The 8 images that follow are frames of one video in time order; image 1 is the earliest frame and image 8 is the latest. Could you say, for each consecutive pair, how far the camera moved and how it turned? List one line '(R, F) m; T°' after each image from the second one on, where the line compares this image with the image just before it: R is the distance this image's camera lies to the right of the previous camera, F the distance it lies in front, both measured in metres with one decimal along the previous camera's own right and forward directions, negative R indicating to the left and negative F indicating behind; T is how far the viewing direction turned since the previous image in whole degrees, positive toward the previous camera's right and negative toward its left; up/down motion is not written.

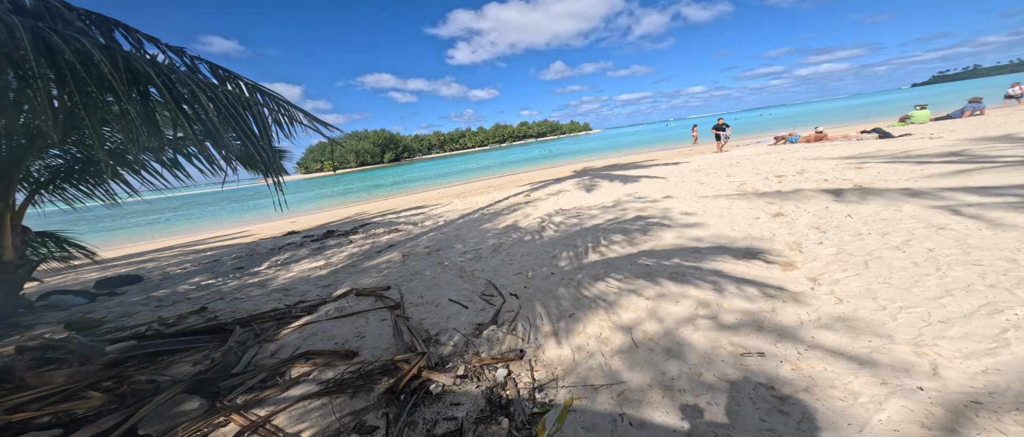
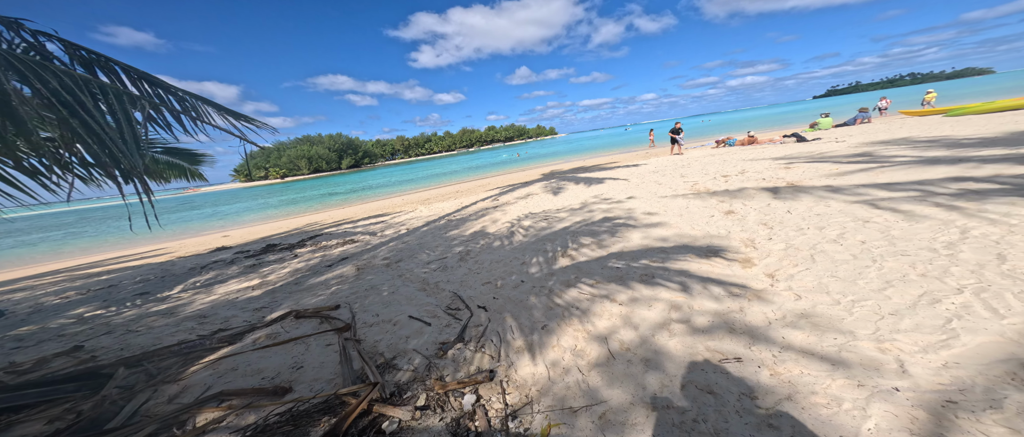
(0.0, +0.2) m; +6°
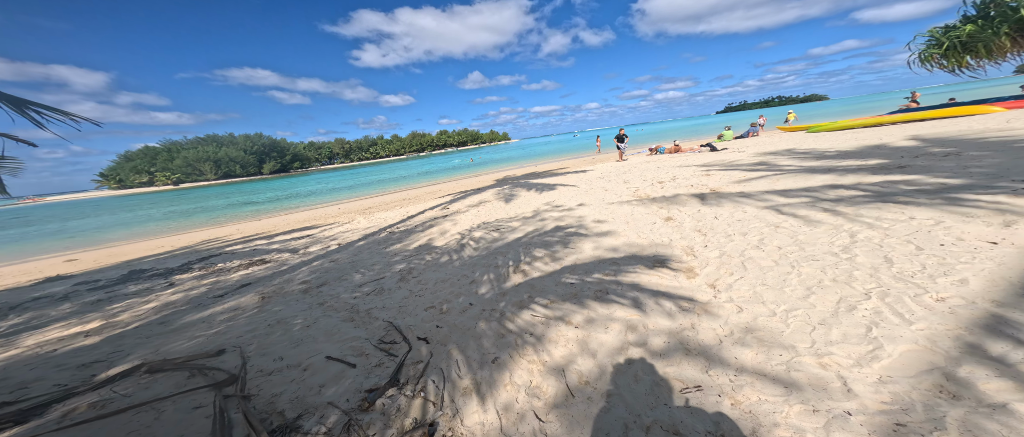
(0.0, +0.3) m; +9°
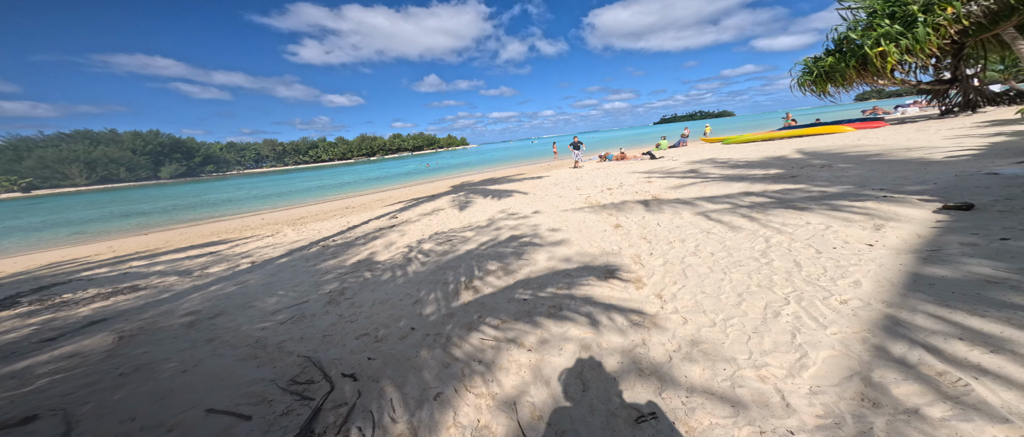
(0.0, +0.2) m; +9°
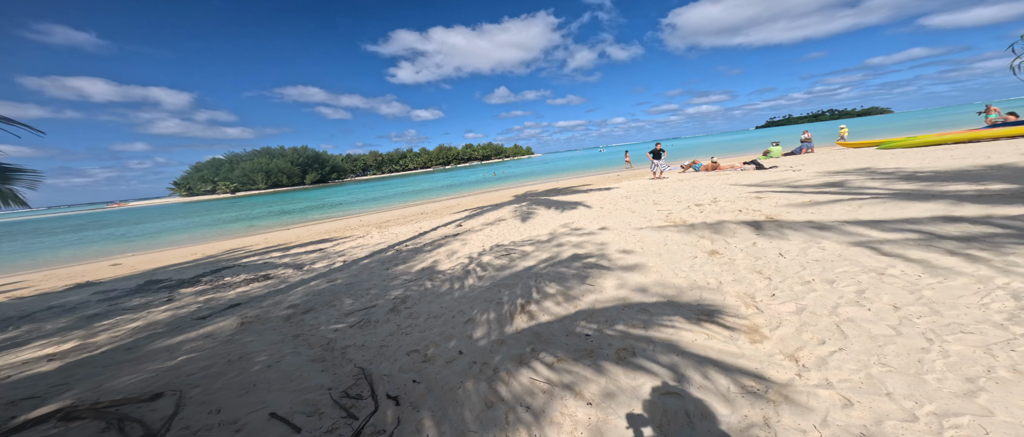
(+0.2, +0.5) m; -18°
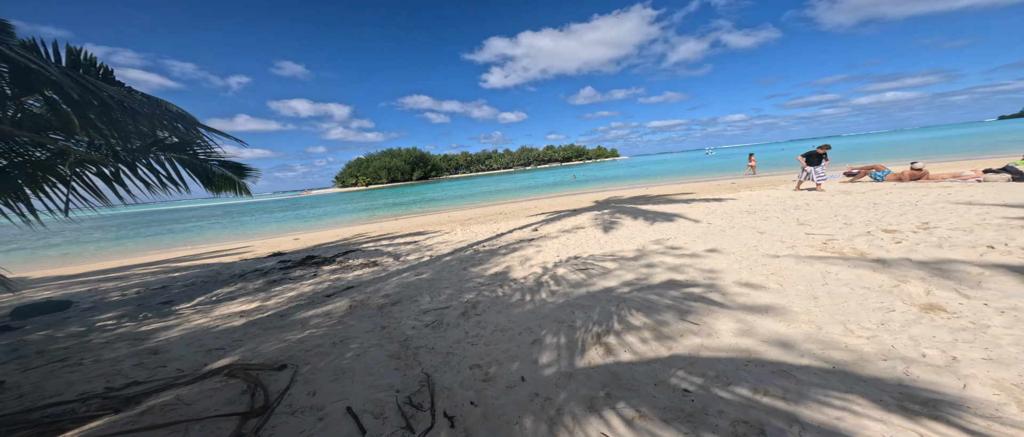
(+0.2, +0.4) m; -19°
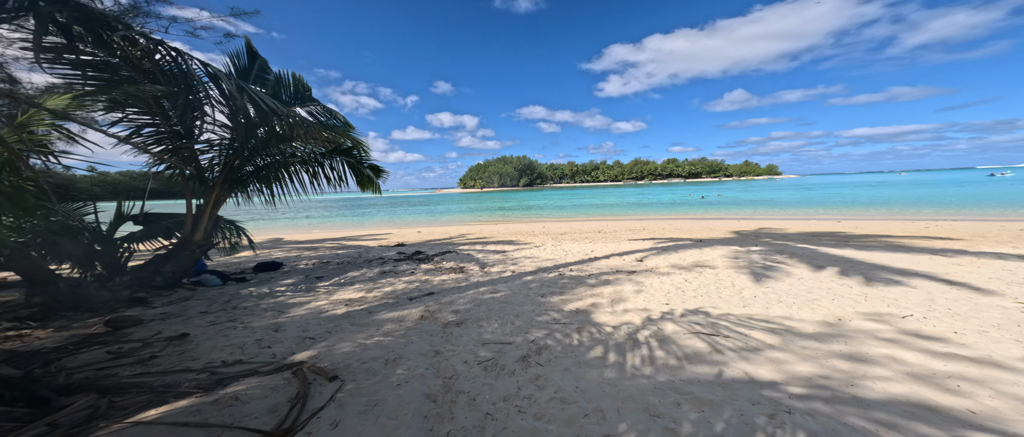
(+0.2, +0.7) m; -21°
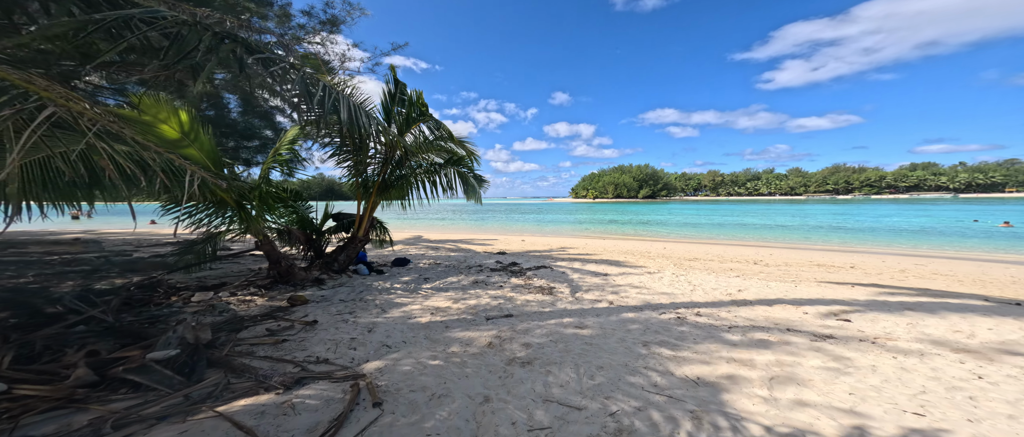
(+0.3, +0.7) m; -22°
